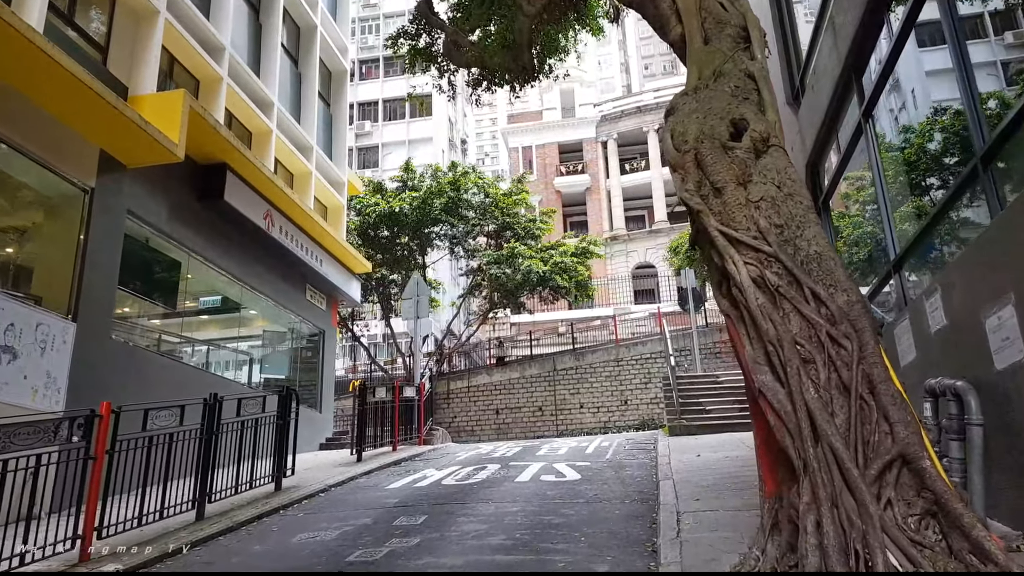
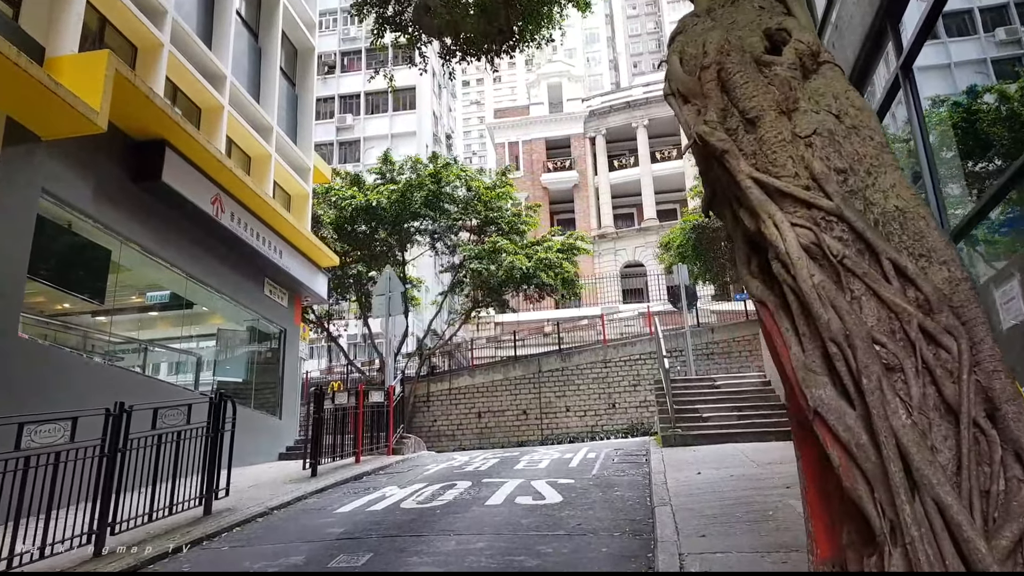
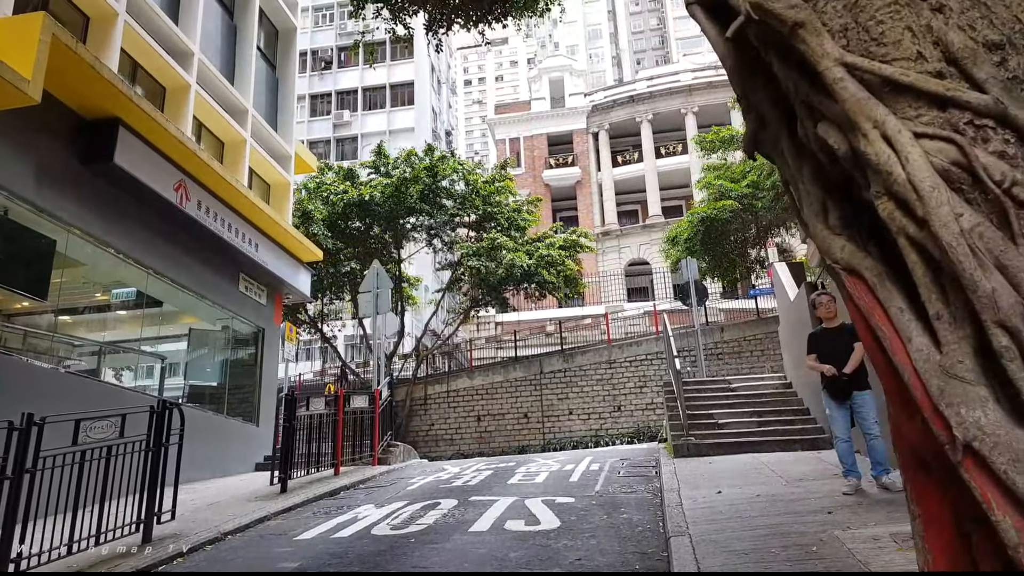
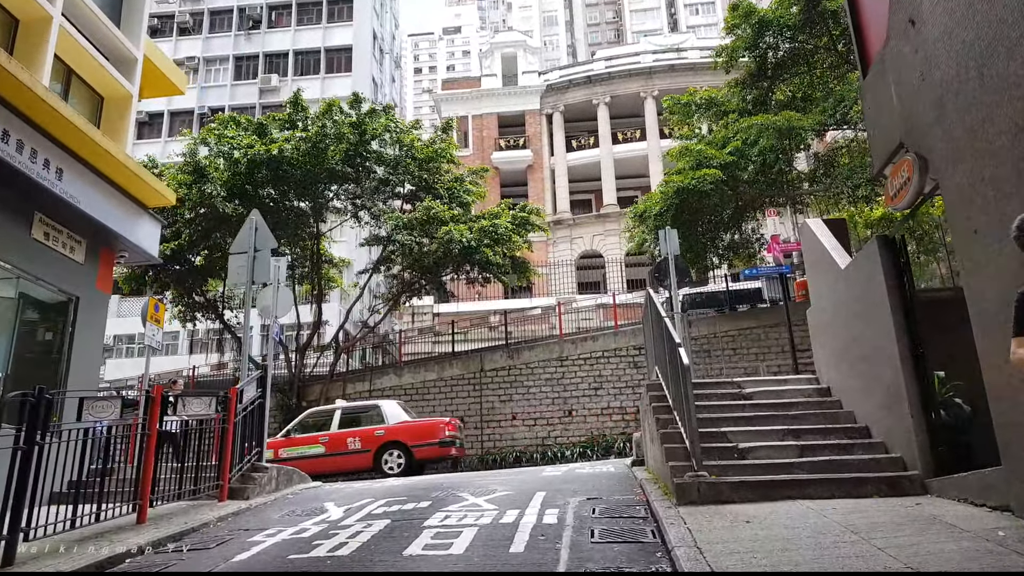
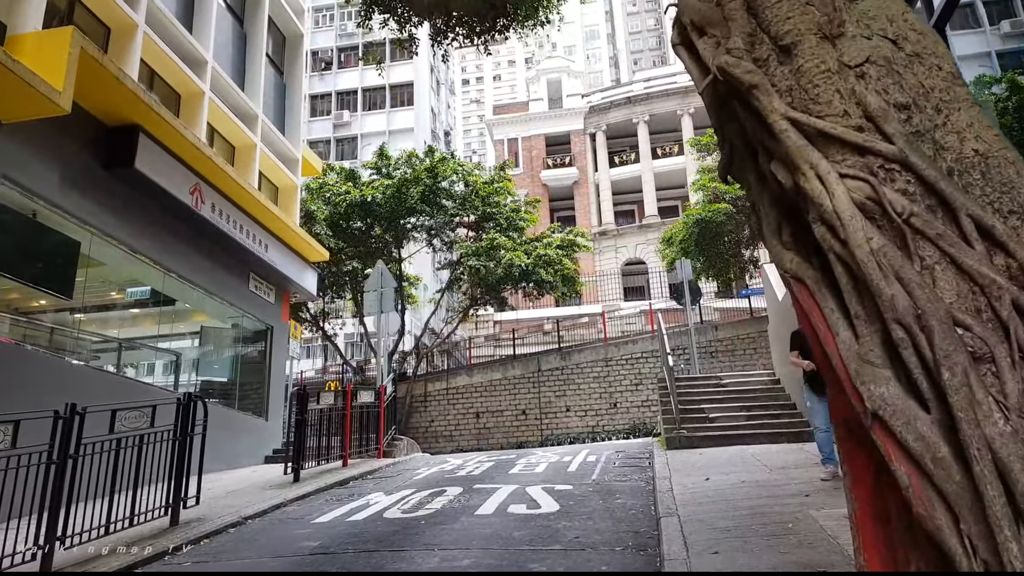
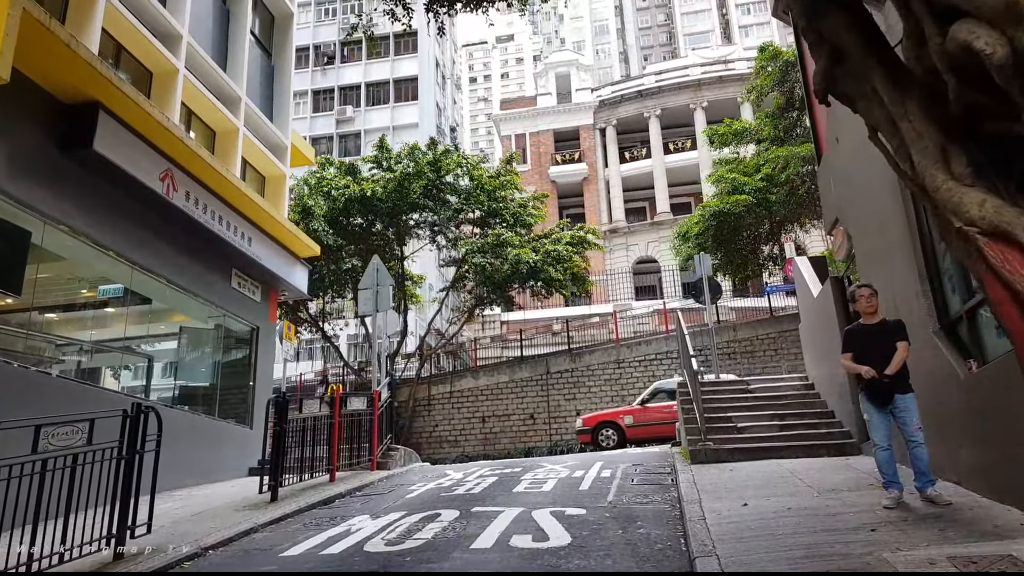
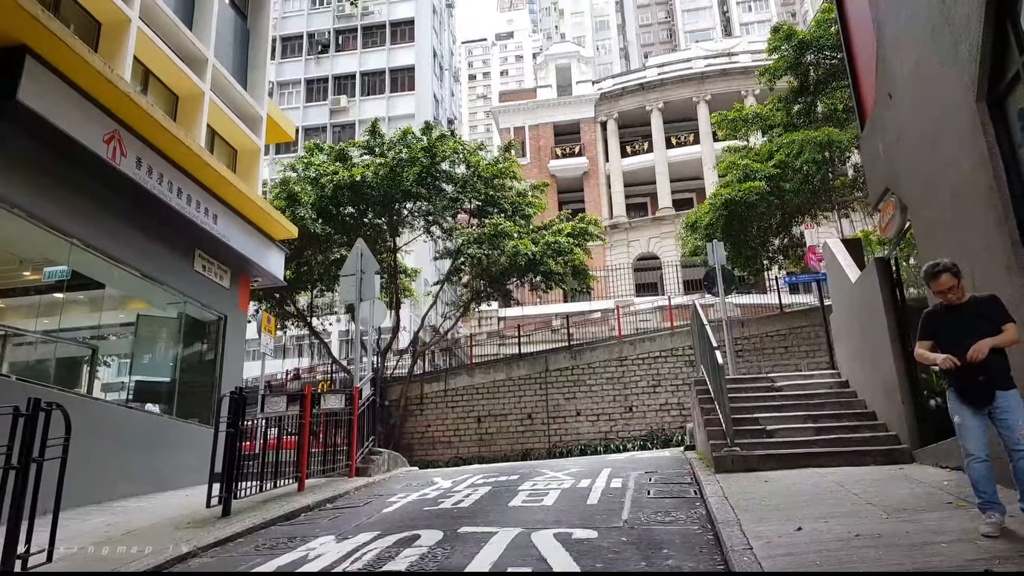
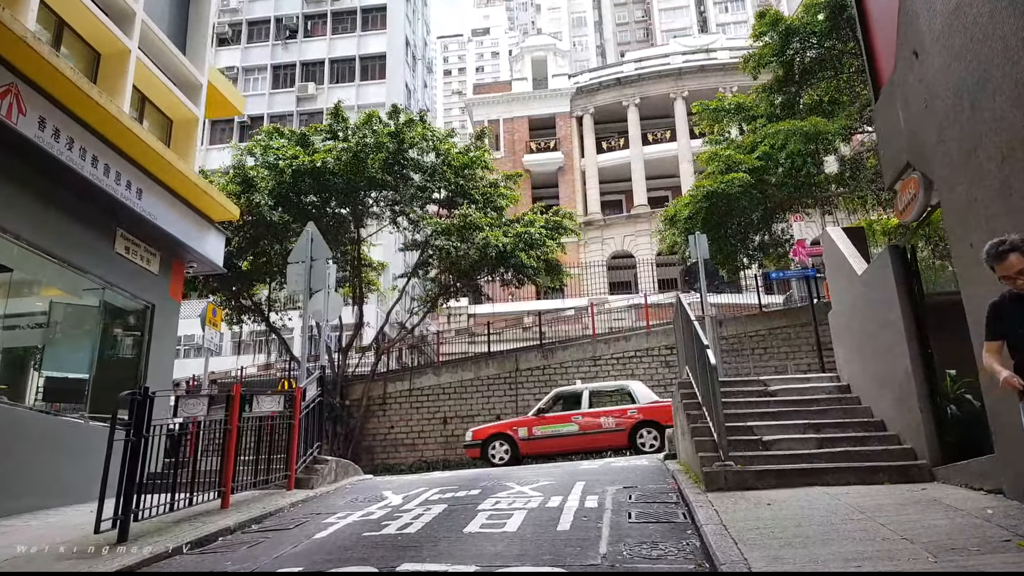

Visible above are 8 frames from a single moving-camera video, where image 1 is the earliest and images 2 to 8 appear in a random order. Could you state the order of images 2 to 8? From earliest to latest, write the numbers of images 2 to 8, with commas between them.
2, 5, 3, 6, 7, 8, 4
